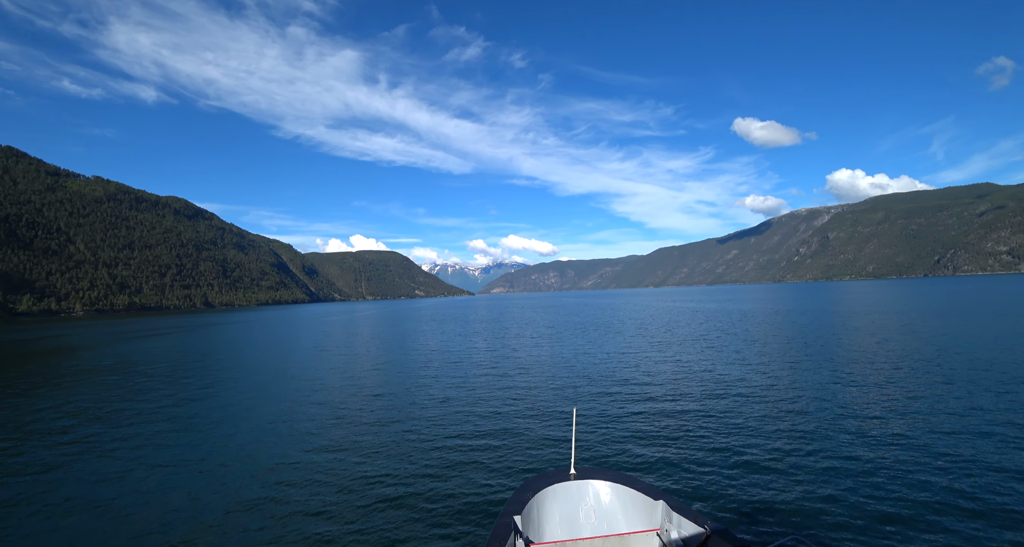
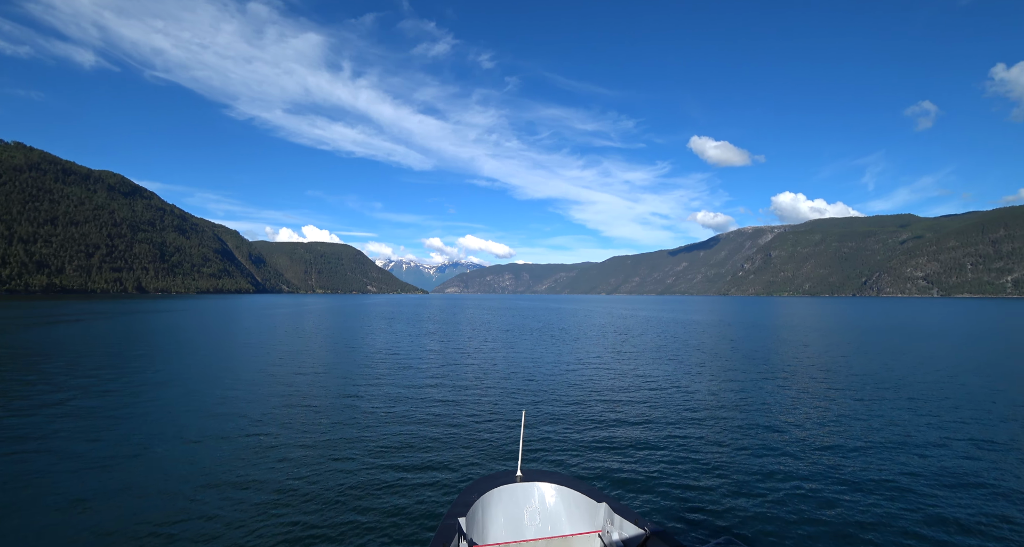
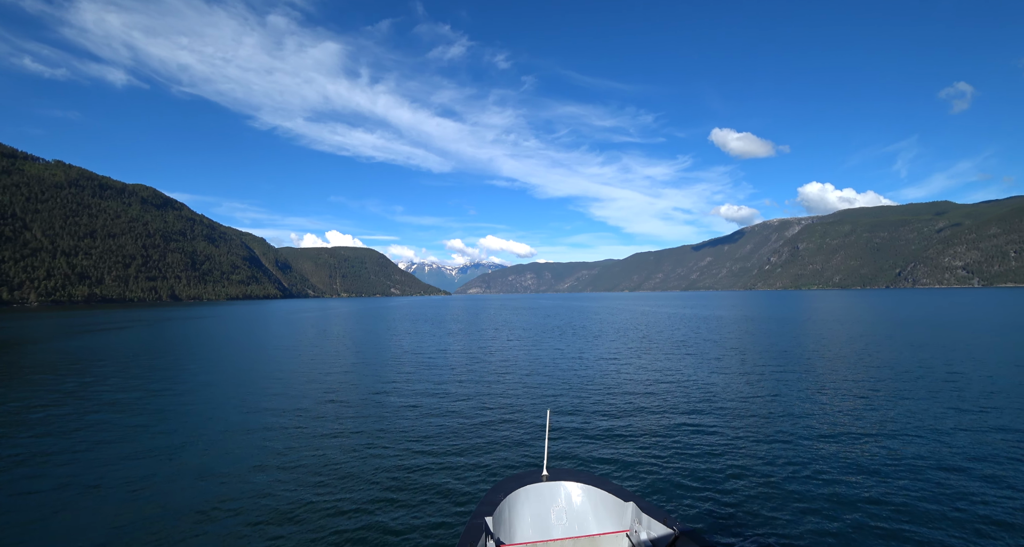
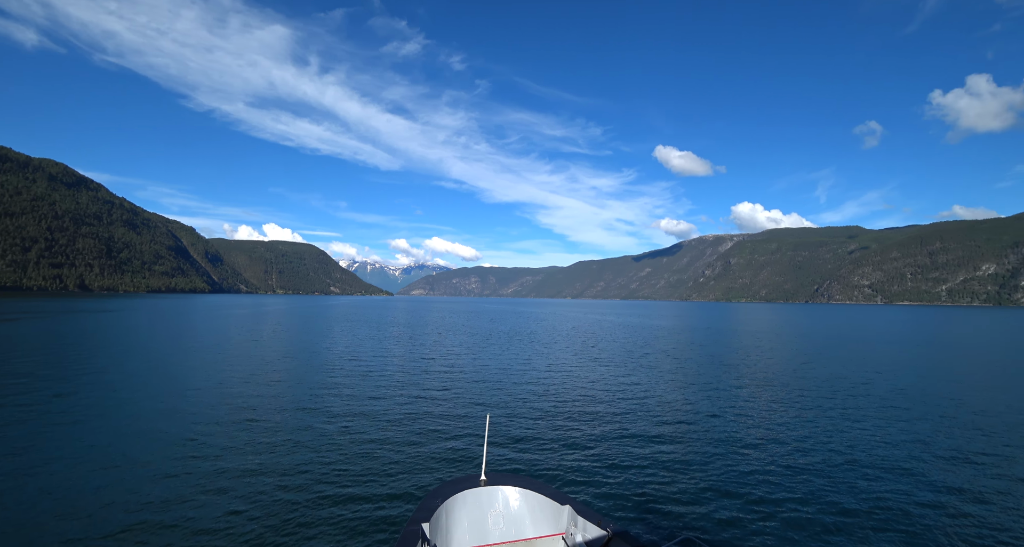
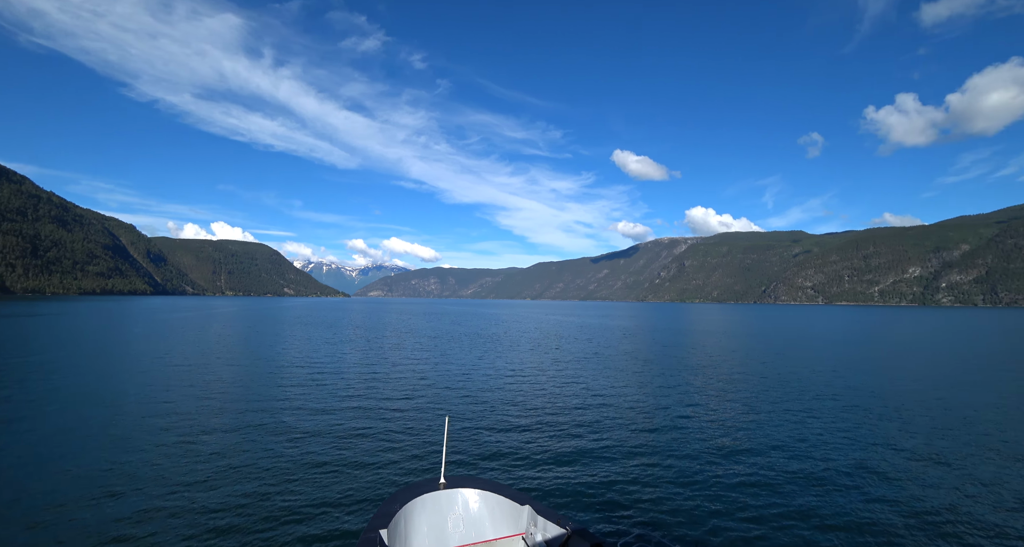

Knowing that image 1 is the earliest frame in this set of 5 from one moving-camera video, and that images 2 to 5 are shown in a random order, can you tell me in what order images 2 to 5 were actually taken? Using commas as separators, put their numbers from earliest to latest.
3, 2, 4, 5
